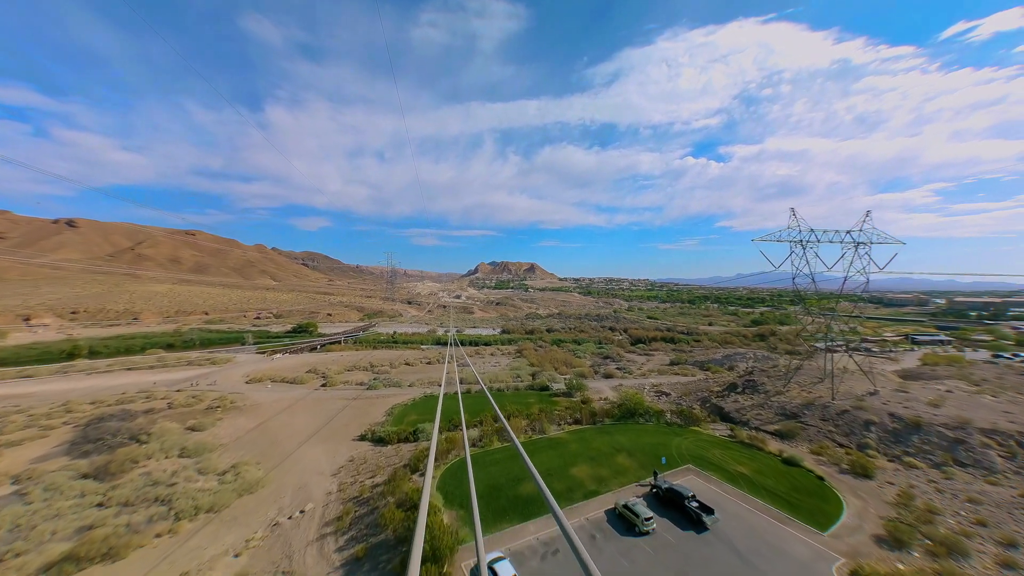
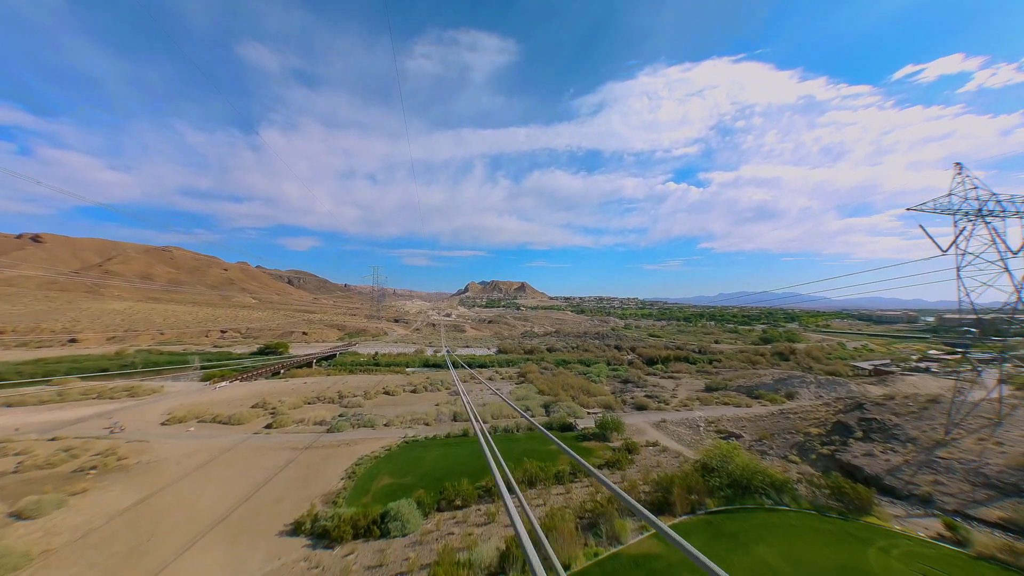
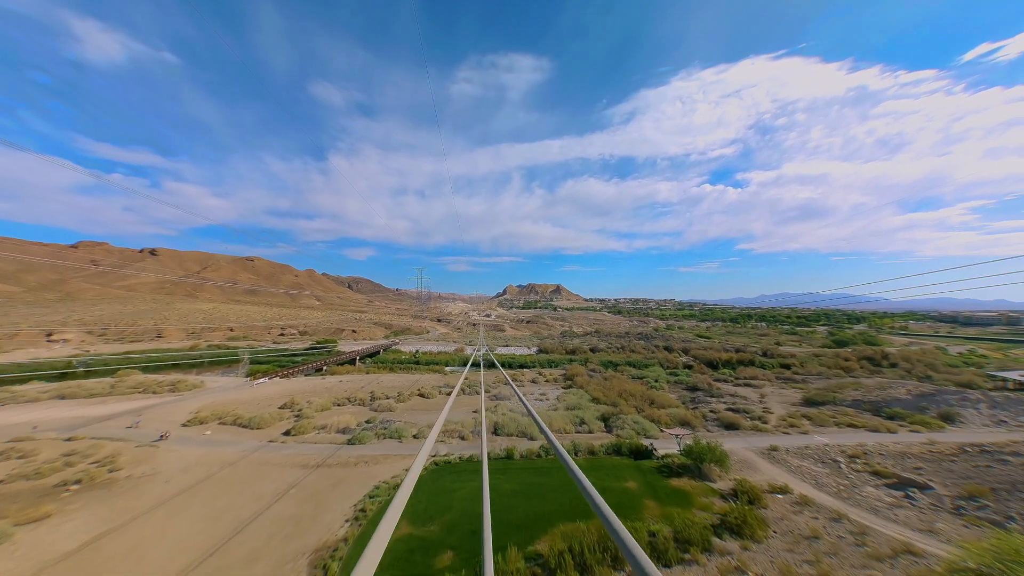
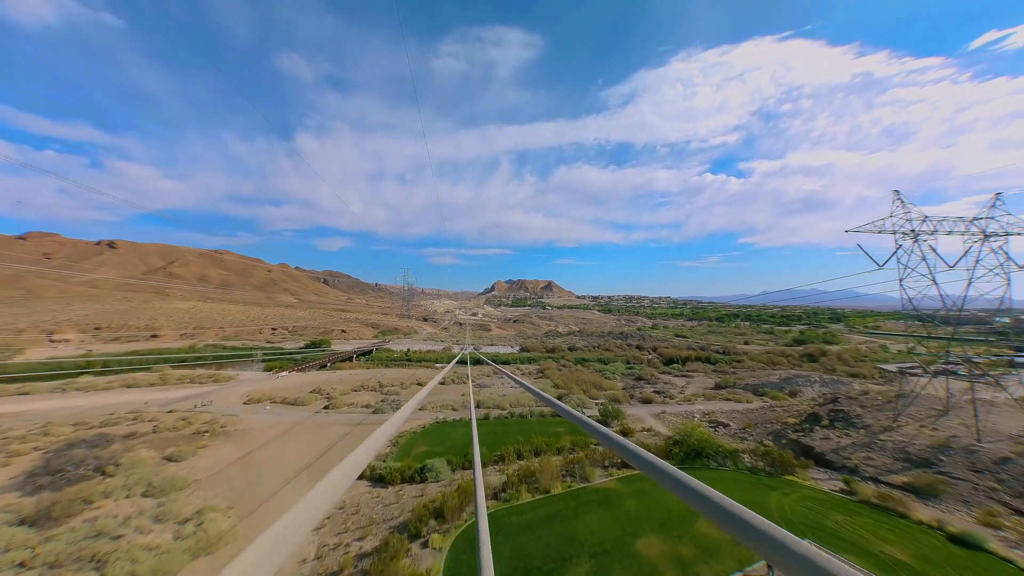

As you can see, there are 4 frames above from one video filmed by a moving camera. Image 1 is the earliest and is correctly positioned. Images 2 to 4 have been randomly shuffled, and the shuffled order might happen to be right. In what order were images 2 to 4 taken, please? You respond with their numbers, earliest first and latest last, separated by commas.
4, 2, 3
